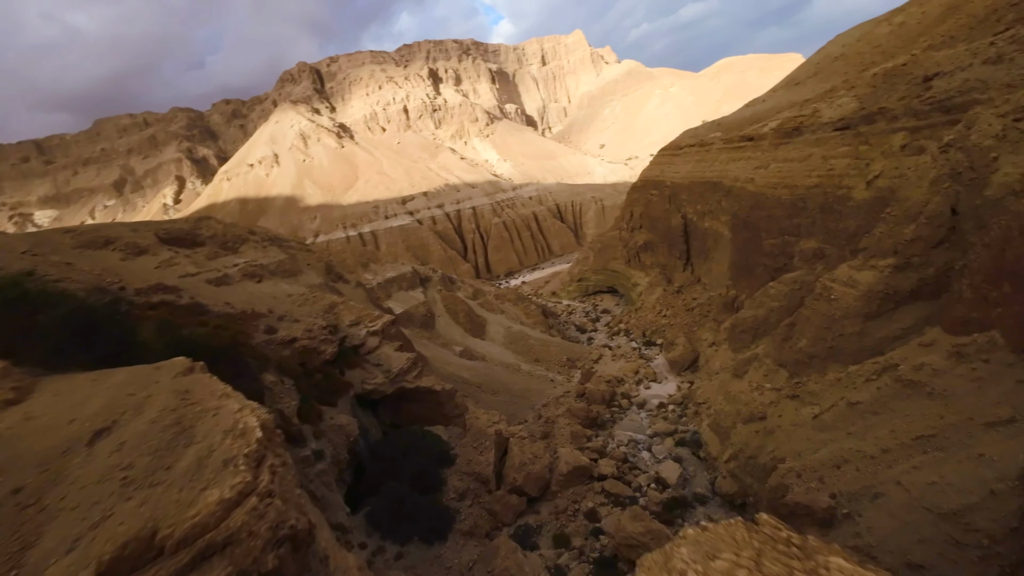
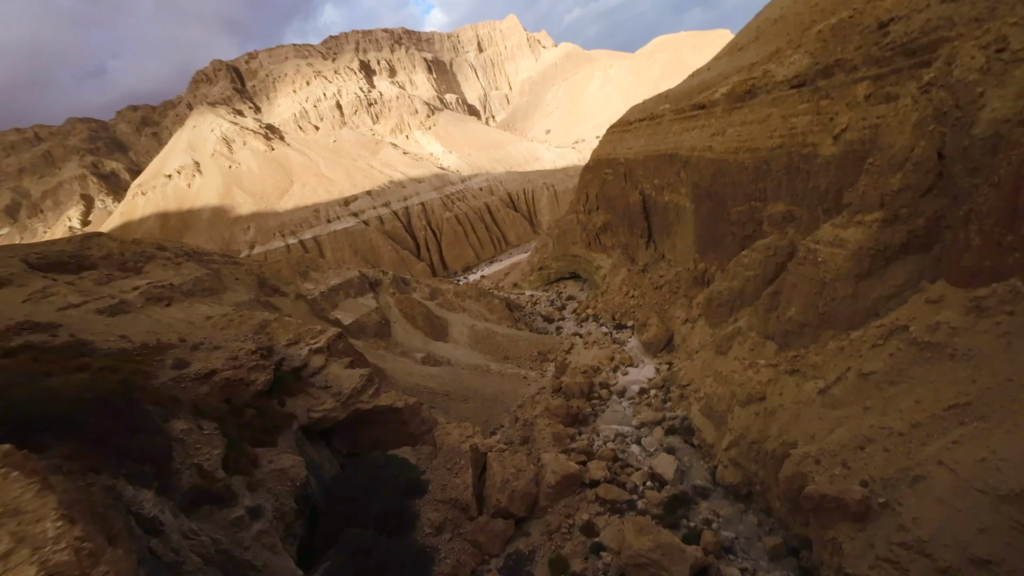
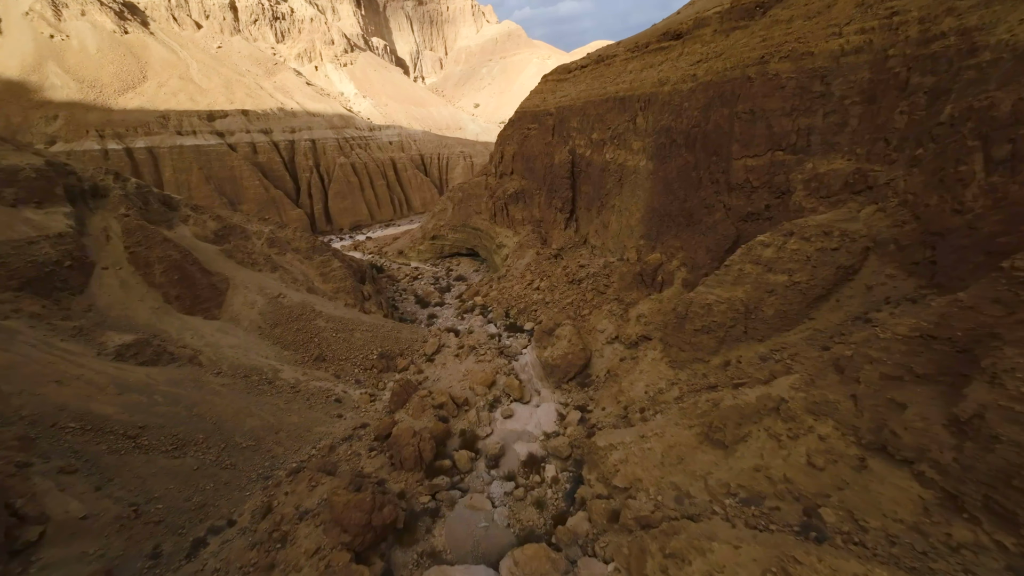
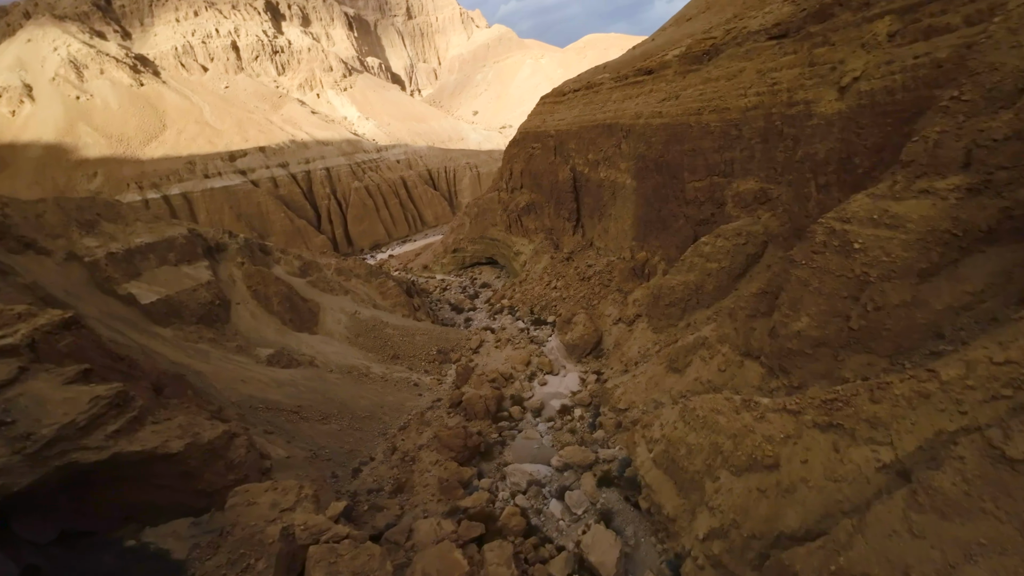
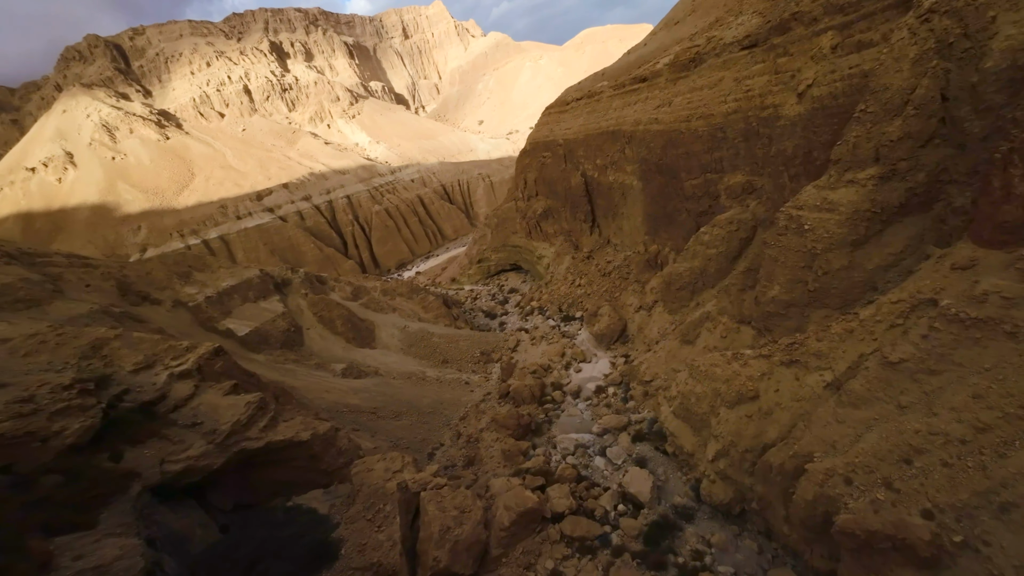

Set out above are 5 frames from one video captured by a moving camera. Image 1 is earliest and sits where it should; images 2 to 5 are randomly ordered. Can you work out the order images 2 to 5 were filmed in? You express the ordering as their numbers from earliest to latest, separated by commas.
2, 5, 4, 3
